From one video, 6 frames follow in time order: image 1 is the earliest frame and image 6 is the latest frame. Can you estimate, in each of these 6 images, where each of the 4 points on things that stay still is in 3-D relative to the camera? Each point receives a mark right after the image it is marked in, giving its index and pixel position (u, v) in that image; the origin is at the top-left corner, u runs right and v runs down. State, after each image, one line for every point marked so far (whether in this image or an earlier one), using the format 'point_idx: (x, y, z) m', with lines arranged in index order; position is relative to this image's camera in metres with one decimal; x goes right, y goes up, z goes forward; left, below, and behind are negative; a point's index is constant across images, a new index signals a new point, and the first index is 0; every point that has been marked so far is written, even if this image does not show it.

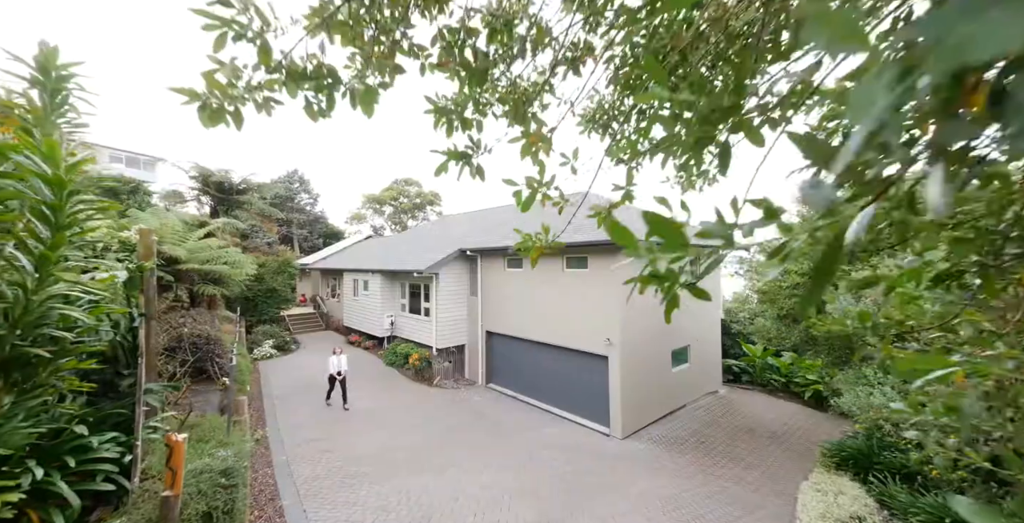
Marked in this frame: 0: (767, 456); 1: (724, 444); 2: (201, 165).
0: (+5.3, -4.1, +9.0) m
1: (+4.8, -4.2, +9.7) m
2: (-13.5, +4.2, +18.4) m
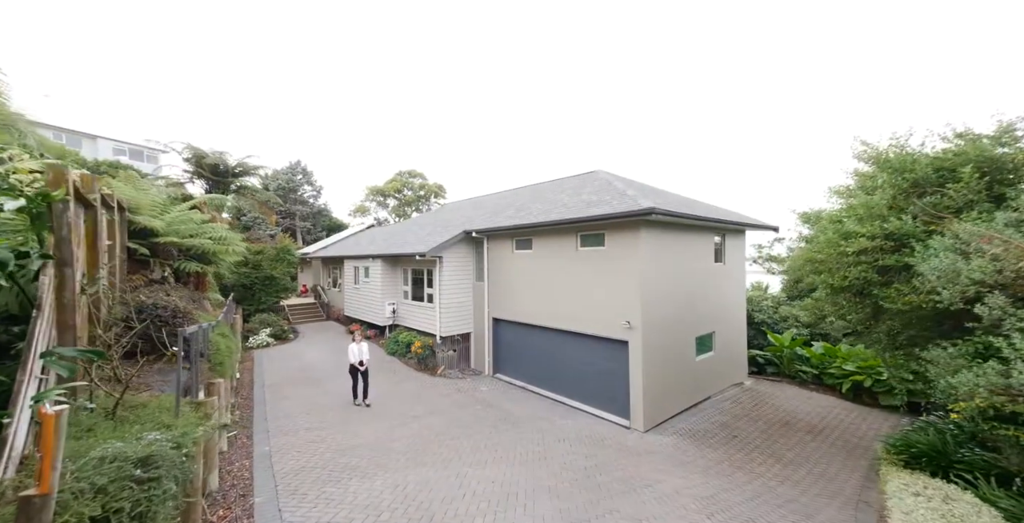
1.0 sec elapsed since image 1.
0: (+5.6, -3.6, +8.0) m
1: (+5.1, -3.7, +8.8) m
2: (-13.1, +4.8, +17.6) m
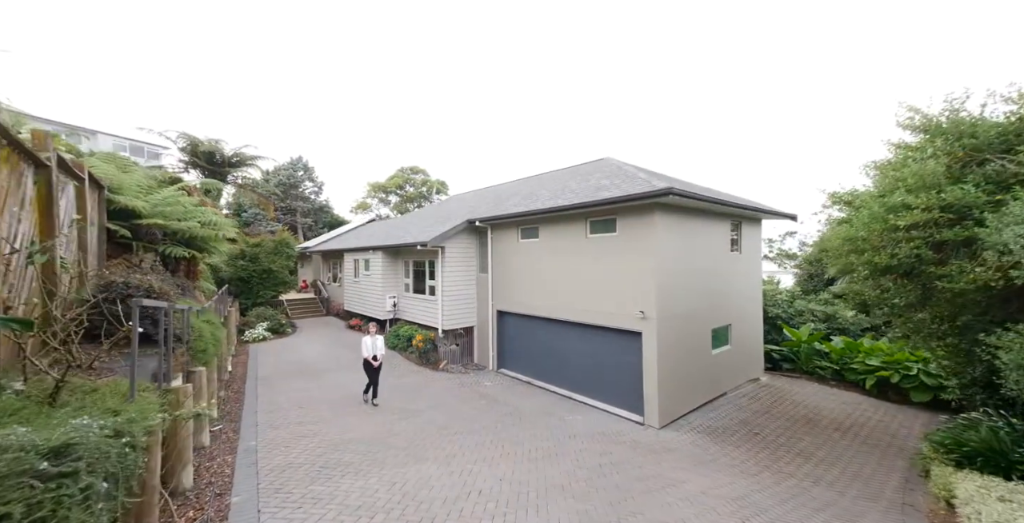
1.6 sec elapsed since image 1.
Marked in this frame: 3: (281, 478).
0: (+5.7, -3.3, +7.4) m
1: (+5.2, -3.4, +8.2) m
2: (-12.9, +5.1, +17.1) m
3: (-2.6, -2.4, +4.8) m
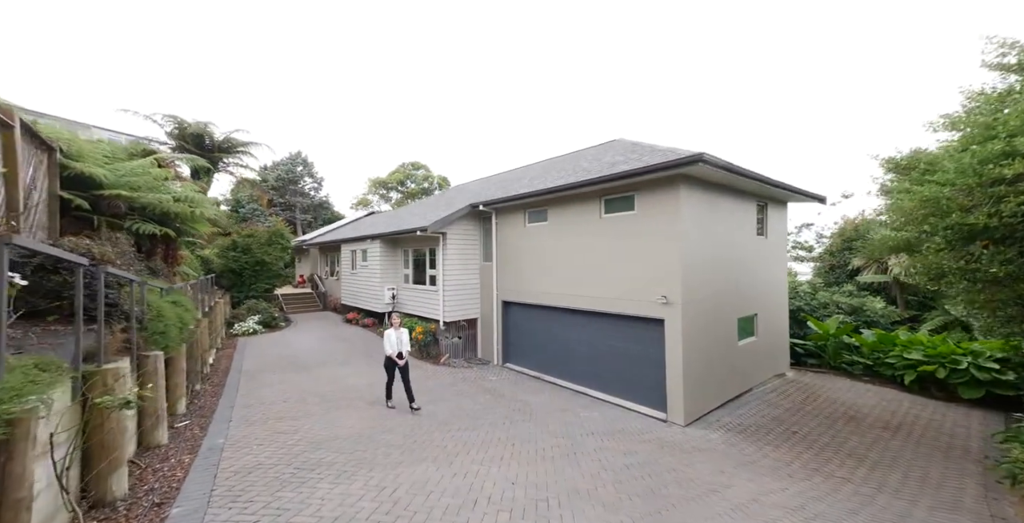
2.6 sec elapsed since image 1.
0: (+5.9, -3.0, +6.5) m
1: (+5.4, -3.0, +7.3) m
2: (-12.7, +5.5, +16.3) m
3: (-2.4, -2.0, +3.9) m
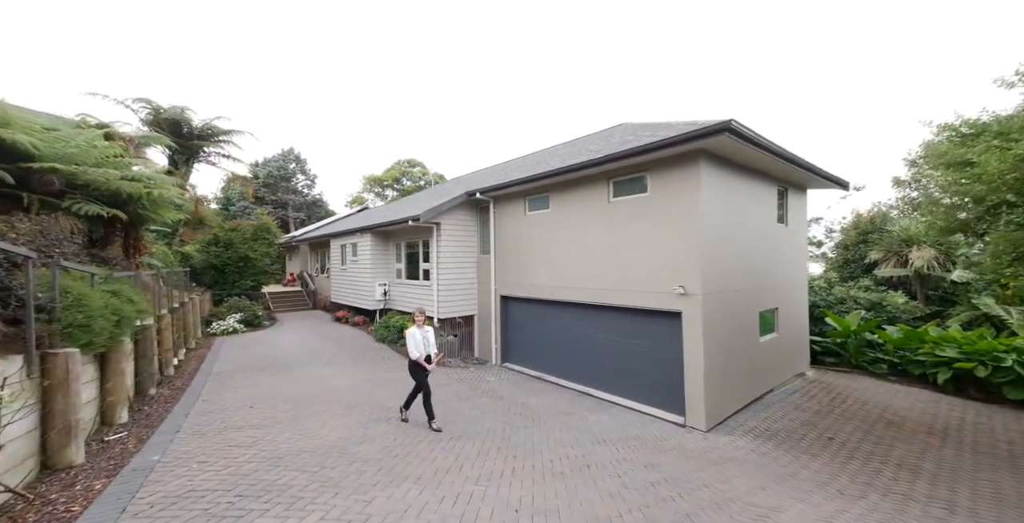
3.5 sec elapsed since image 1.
0: (+5.9, -2.7, +5.7) m
1: (+5.4, -2.8, +6.4) m
2: (-12.8, +5.7, +15.3) m
3: (-2.4, -1.8, +3.0) m
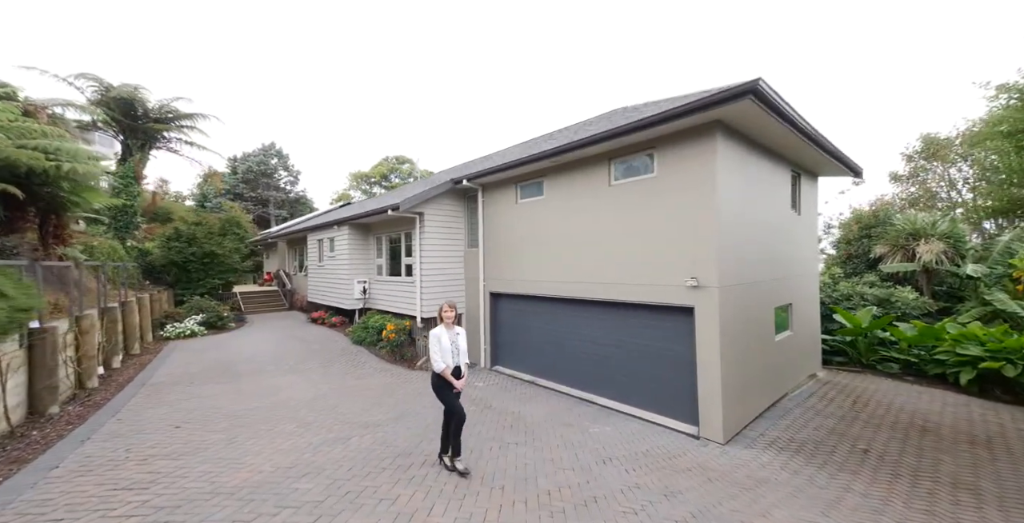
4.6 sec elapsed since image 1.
0: (+5.7, -2.5, +4.8) m
1: (+5.2, -2.6, +5.6) m
2: (-13.2, +5.8, +14.0) m
3: (-2.5, -1.6, +1.9) m
